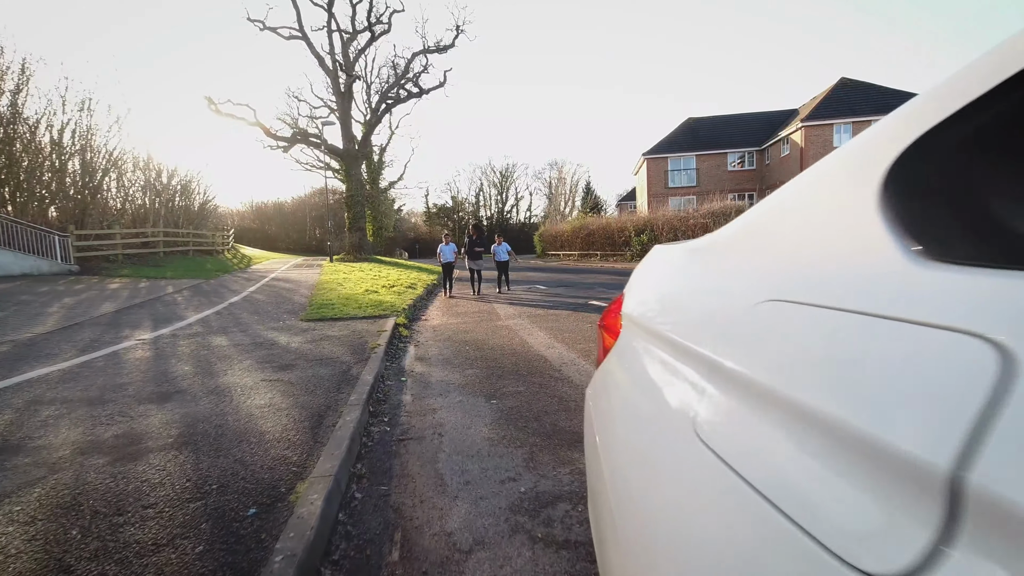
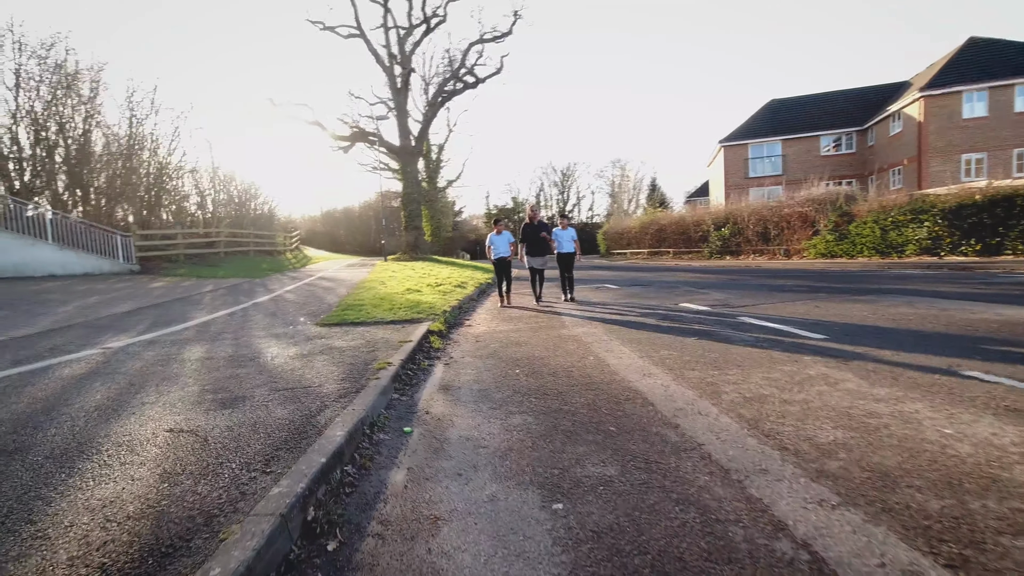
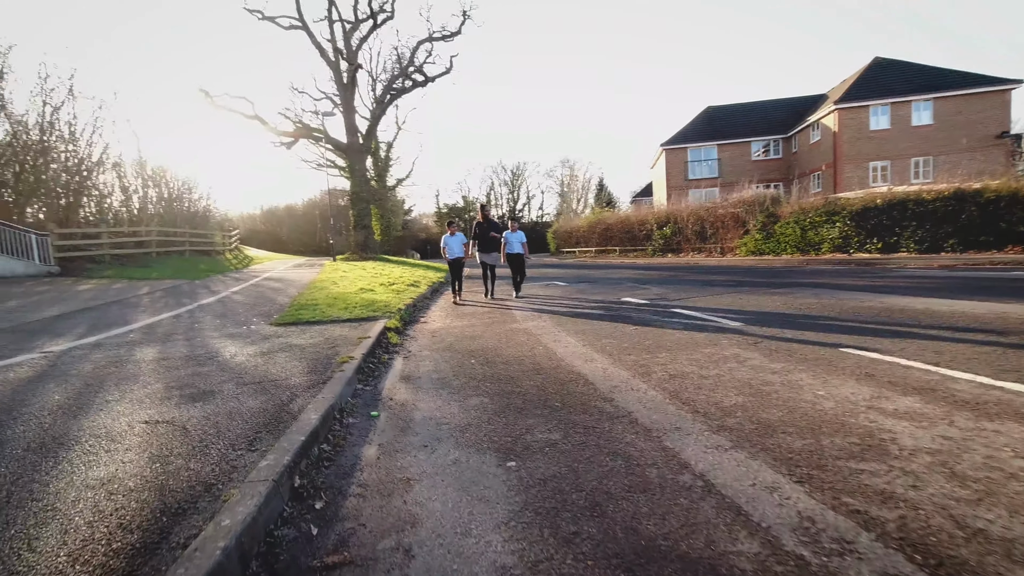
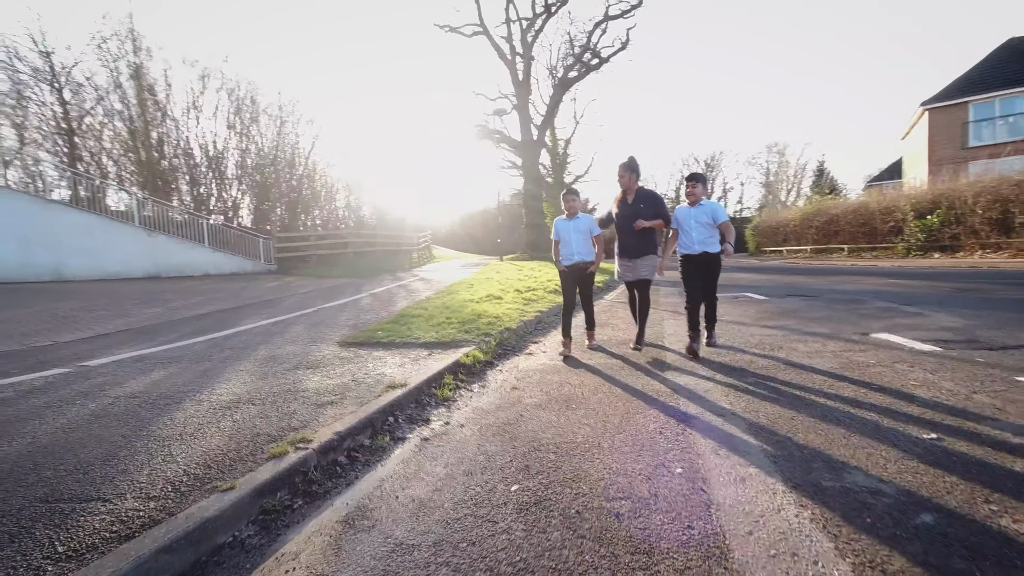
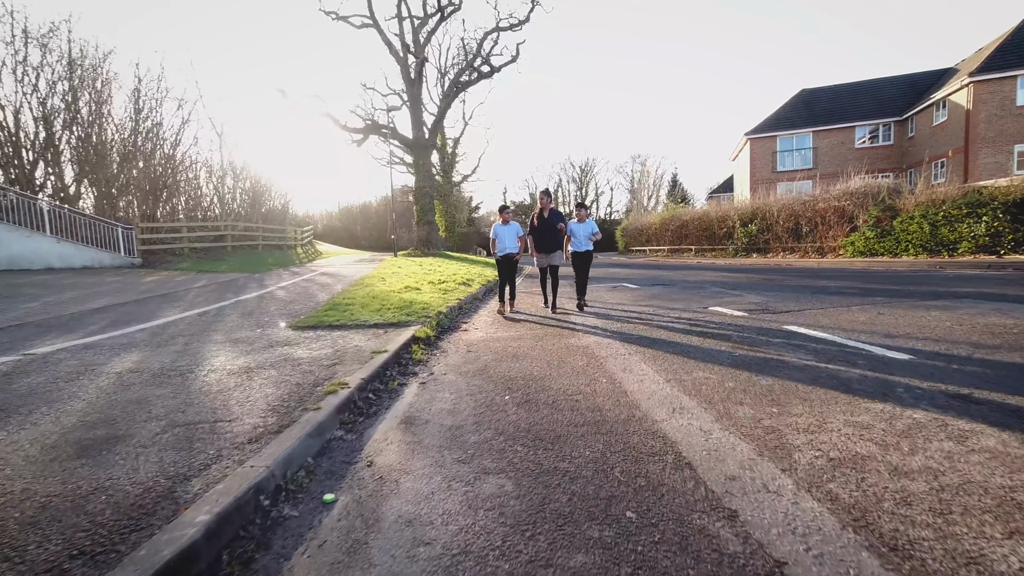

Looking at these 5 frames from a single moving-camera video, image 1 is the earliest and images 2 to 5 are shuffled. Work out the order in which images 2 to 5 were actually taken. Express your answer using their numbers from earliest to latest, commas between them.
3, 2, 5, 4
